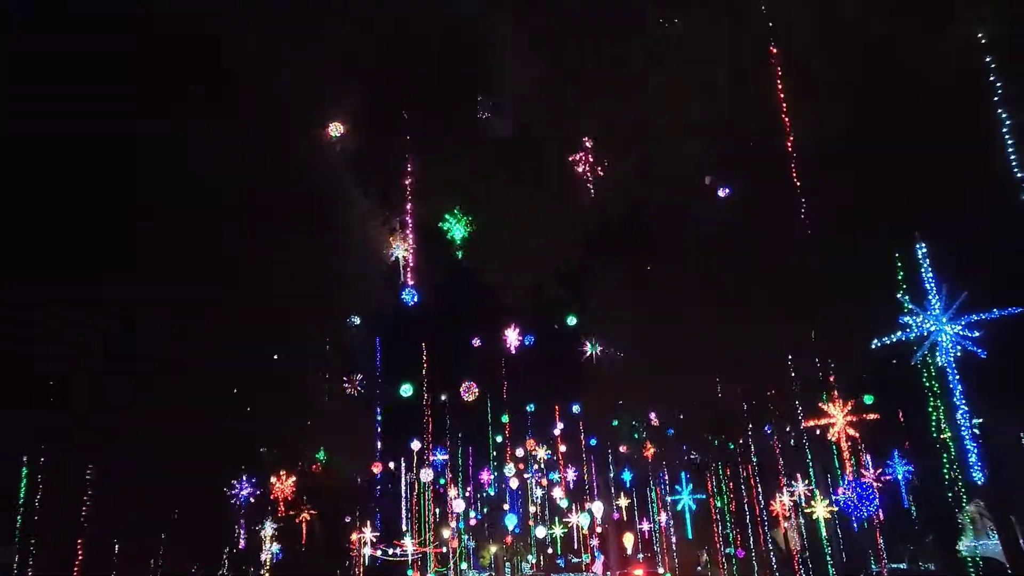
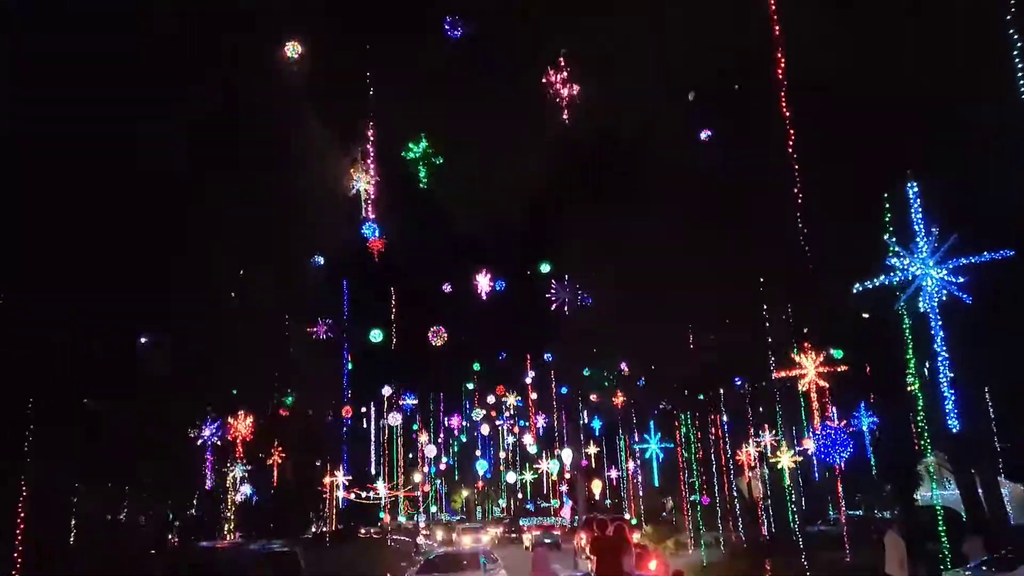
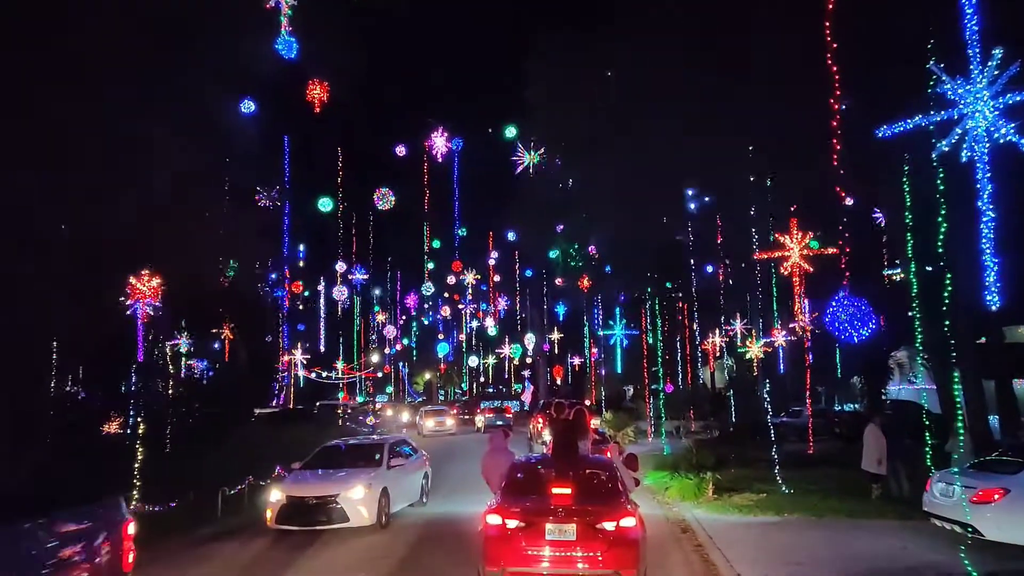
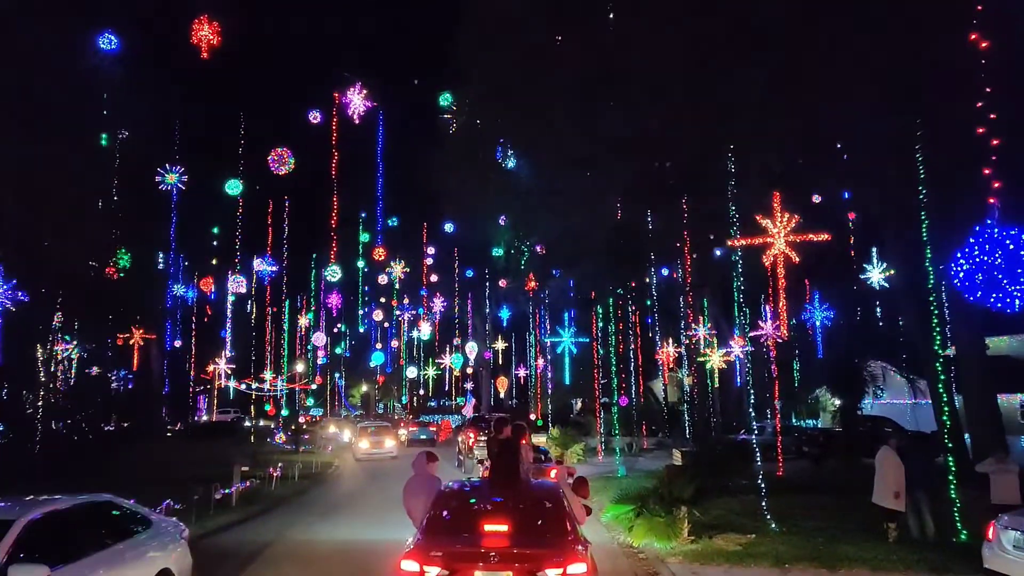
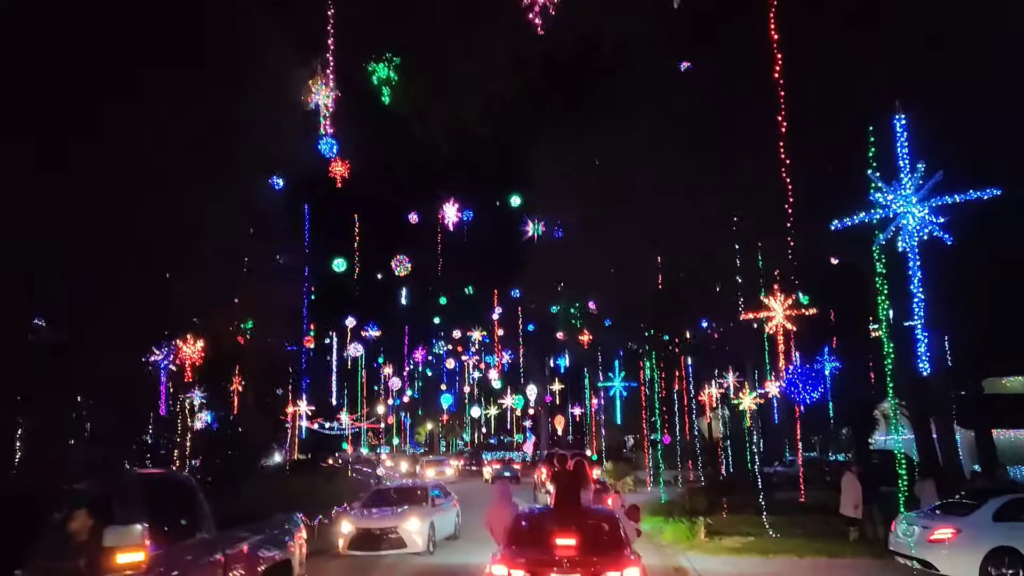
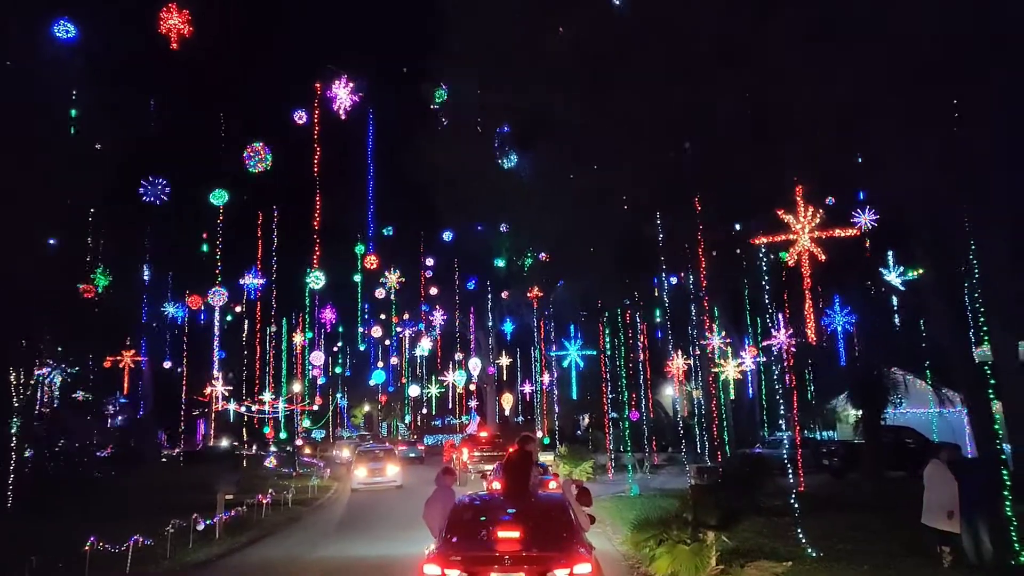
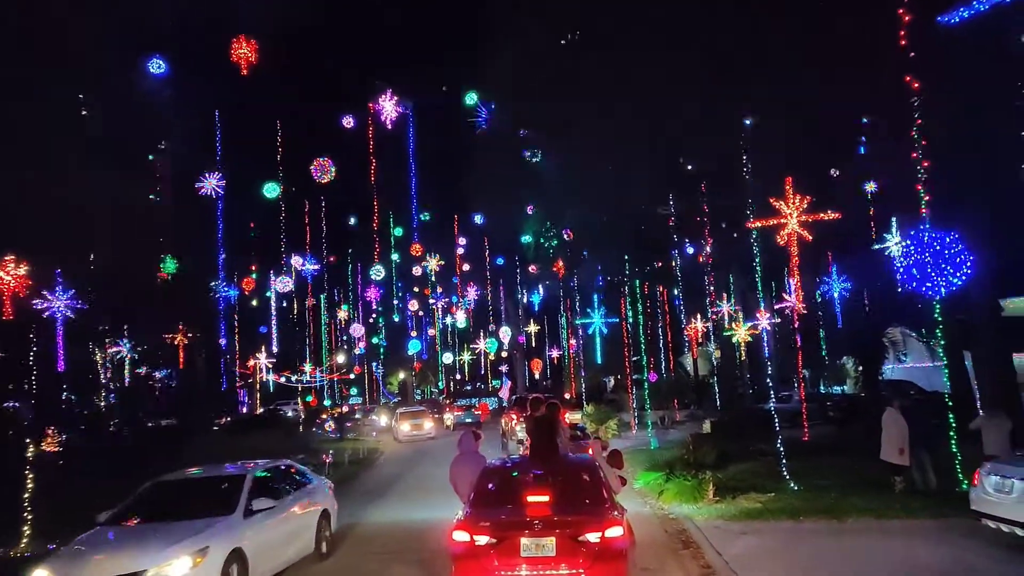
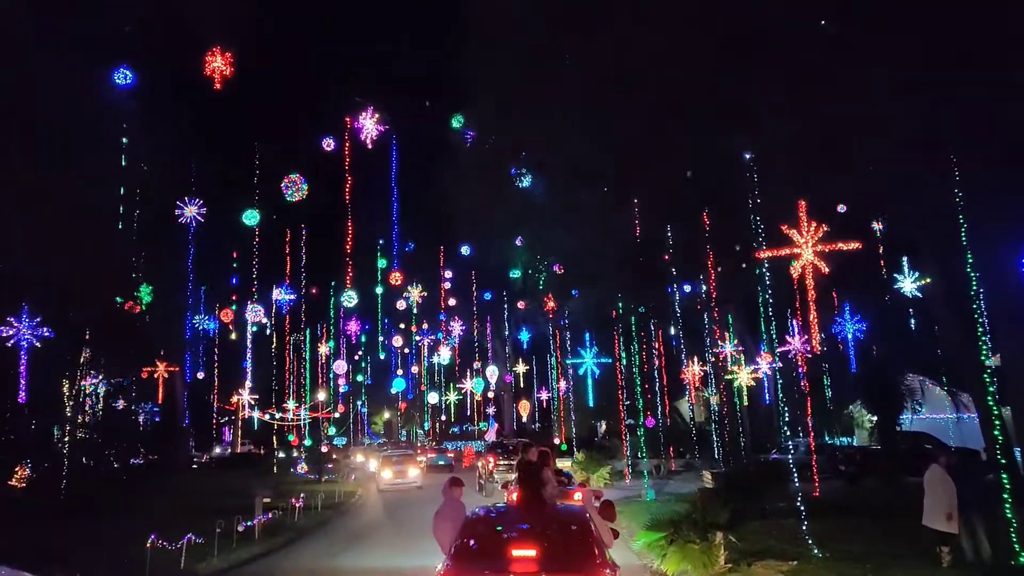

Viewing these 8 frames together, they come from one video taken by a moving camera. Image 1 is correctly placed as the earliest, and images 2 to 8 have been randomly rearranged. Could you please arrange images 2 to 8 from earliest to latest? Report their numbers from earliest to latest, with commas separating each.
2, 5, 3, 7, 4, 8, 6
